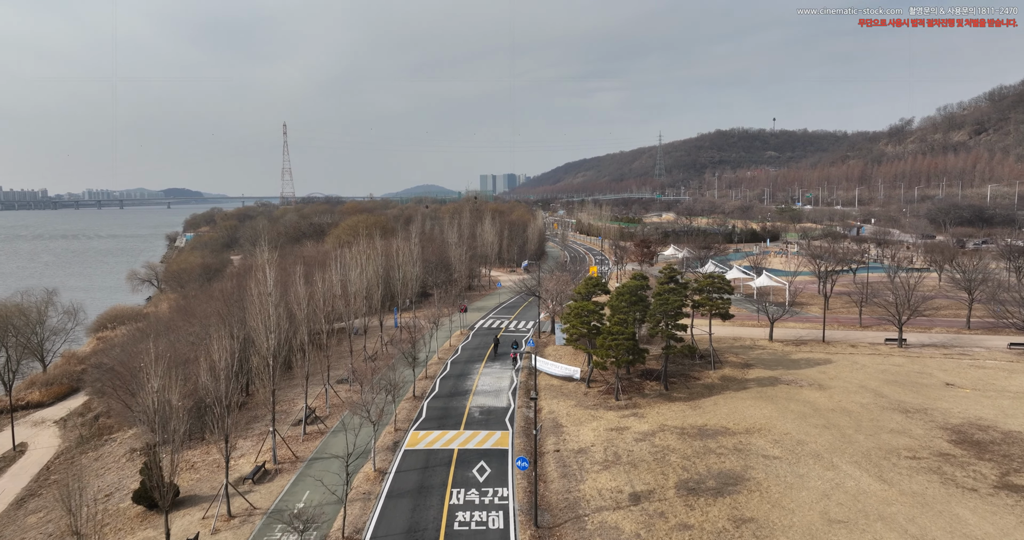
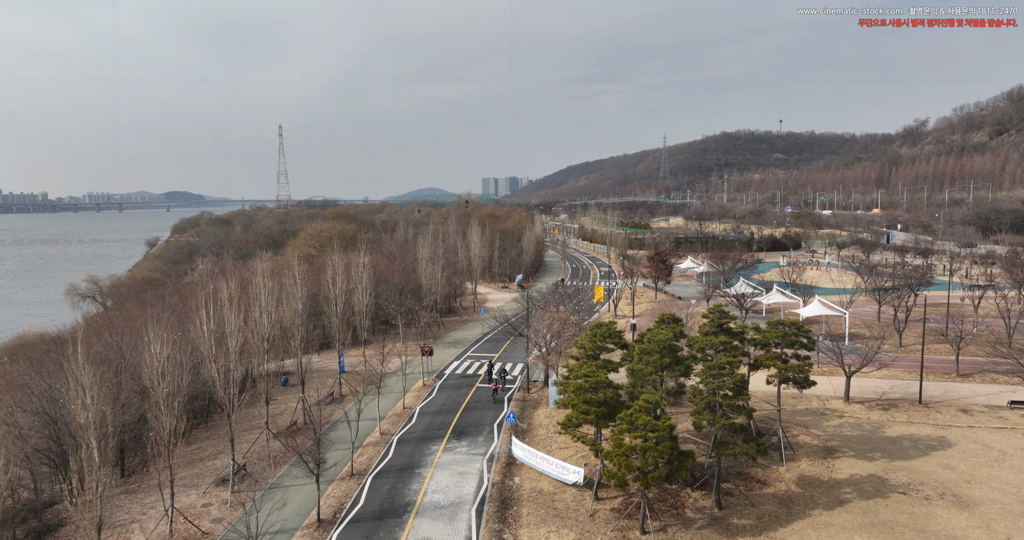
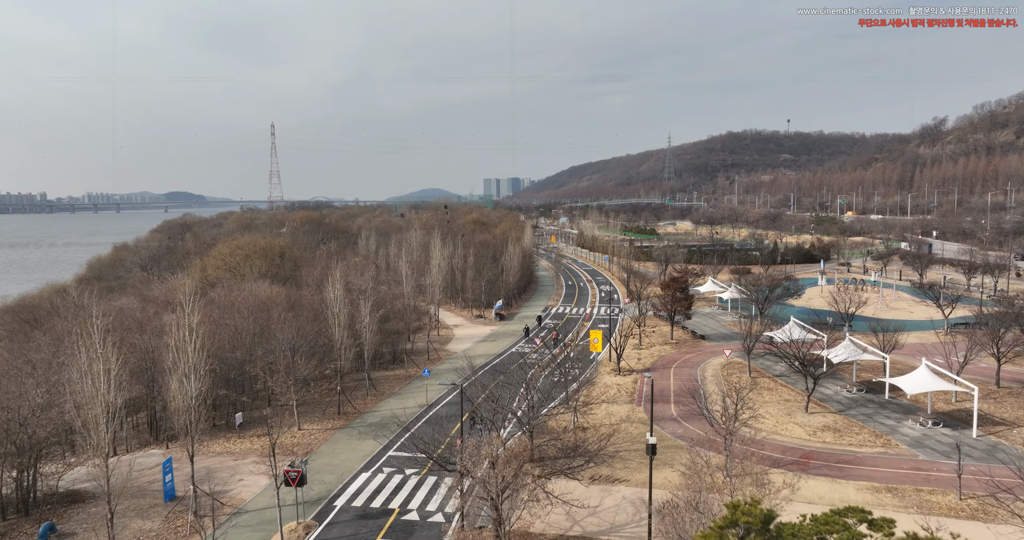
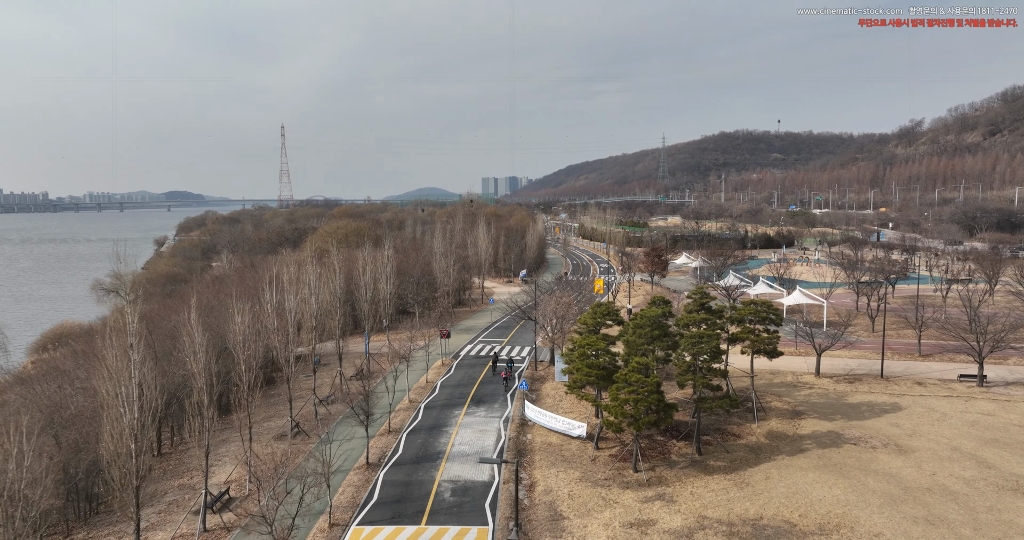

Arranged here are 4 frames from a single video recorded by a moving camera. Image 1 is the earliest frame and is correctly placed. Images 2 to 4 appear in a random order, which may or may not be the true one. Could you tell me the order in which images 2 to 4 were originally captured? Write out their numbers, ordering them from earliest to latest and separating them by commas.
4, 2, 3
